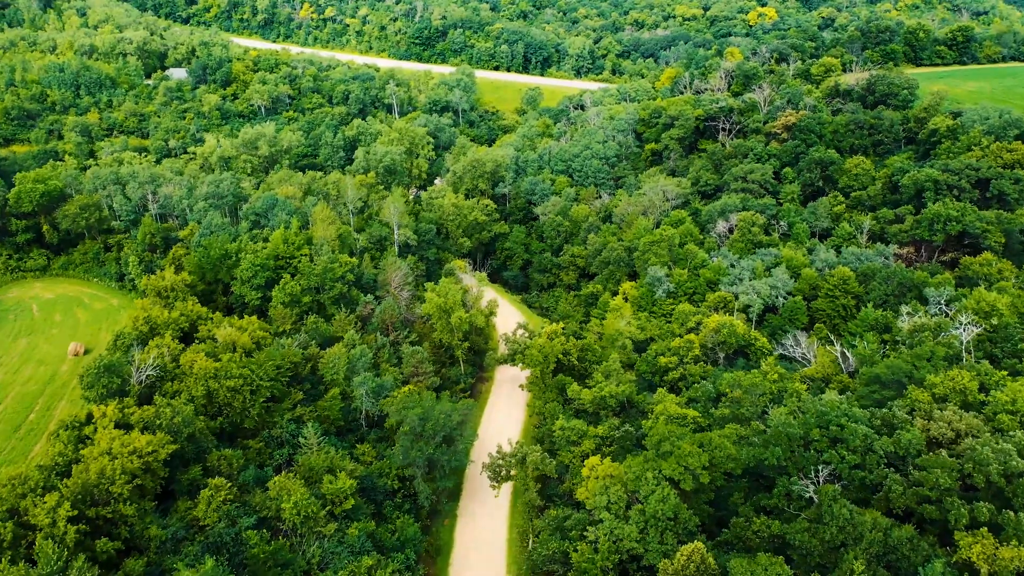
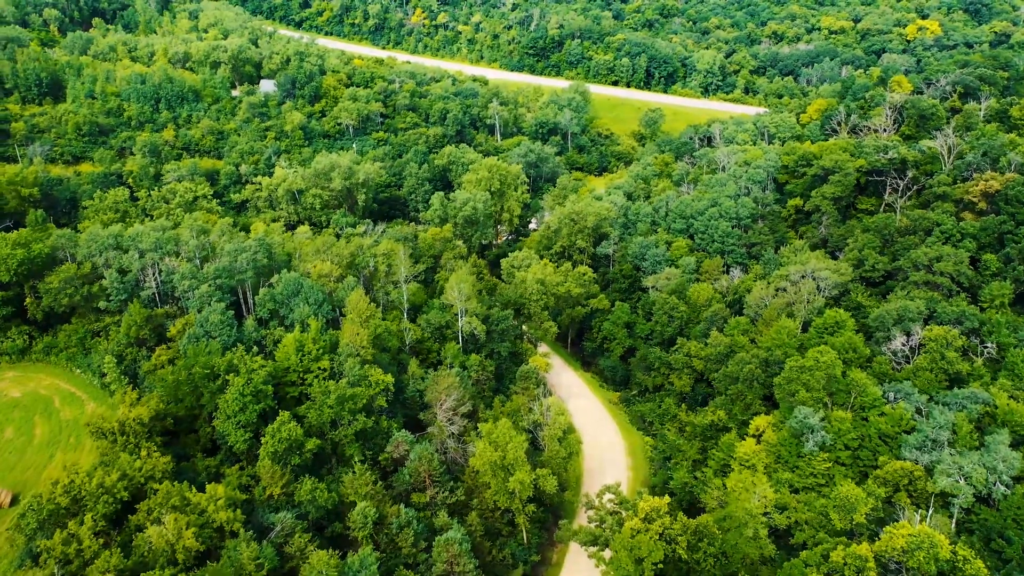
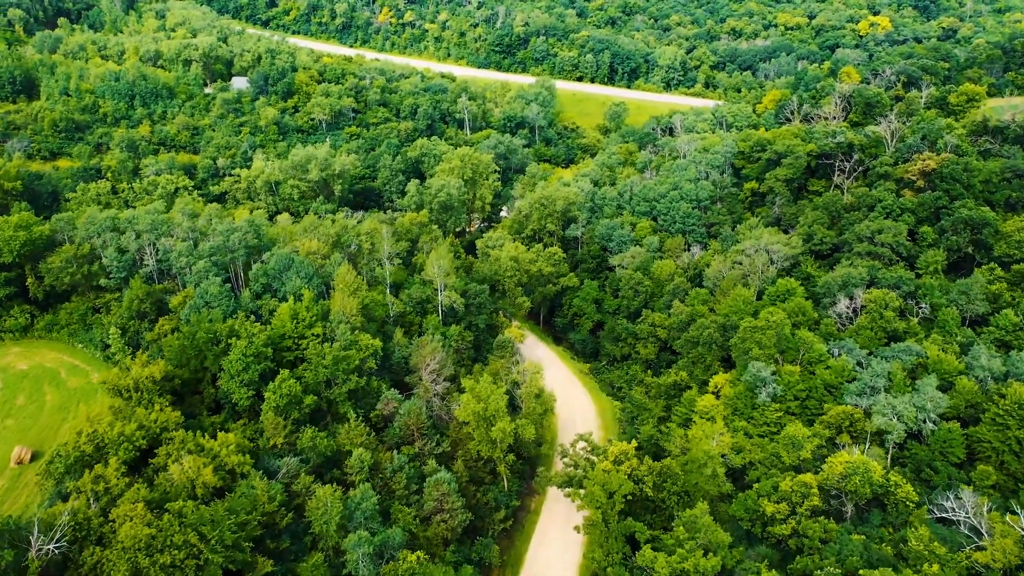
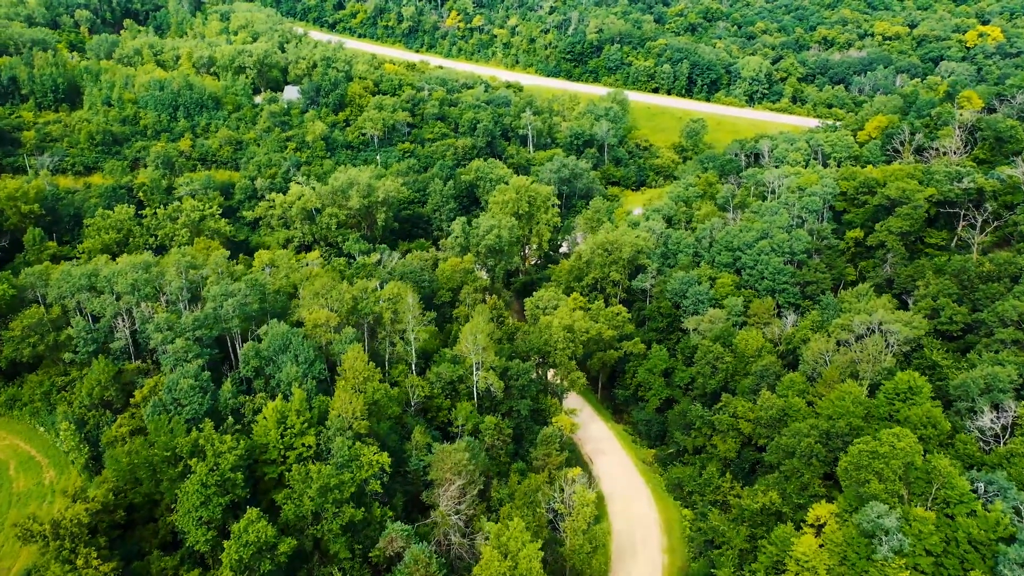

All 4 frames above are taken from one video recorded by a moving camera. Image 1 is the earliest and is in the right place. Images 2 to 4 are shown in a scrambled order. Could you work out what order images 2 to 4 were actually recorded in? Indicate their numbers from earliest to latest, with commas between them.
3, 2, 4
